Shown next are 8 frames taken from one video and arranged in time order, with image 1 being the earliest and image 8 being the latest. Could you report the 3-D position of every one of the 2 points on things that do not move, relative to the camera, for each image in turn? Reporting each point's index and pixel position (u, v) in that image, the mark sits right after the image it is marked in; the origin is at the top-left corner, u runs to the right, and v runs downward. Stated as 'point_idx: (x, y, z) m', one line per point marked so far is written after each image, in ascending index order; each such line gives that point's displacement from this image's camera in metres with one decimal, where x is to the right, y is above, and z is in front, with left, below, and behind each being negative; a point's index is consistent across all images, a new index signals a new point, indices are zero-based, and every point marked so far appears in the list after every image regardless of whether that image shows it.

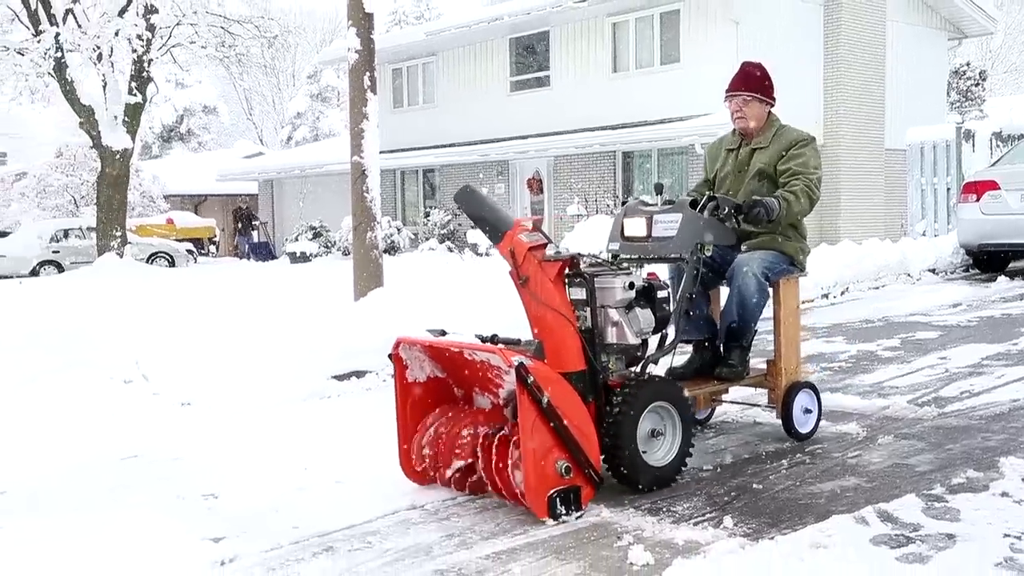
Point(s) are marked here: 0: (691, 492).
0: (+1.2, -1.3, +4.4) m
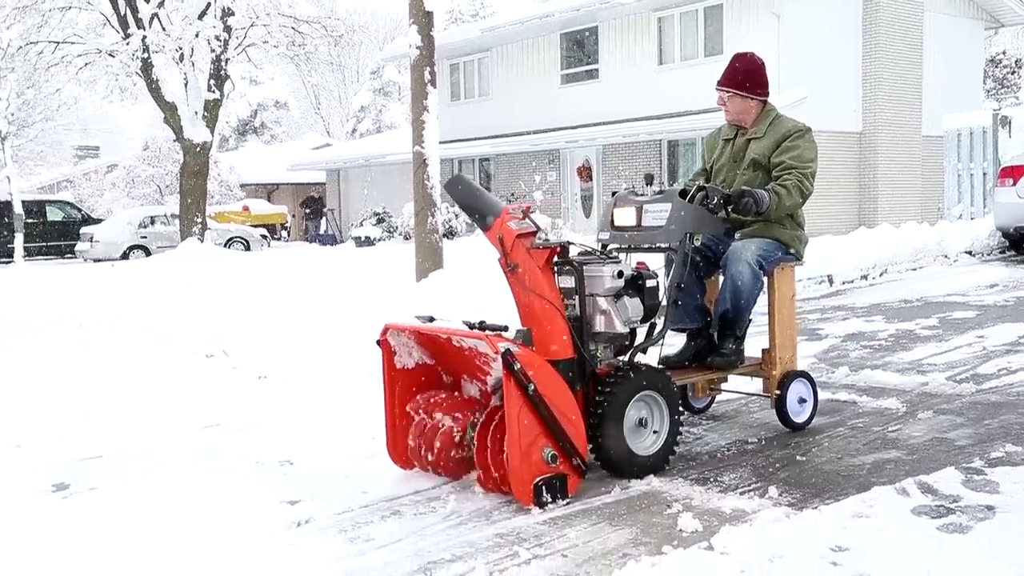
0: (+1.5, -1.2, +4.6) m
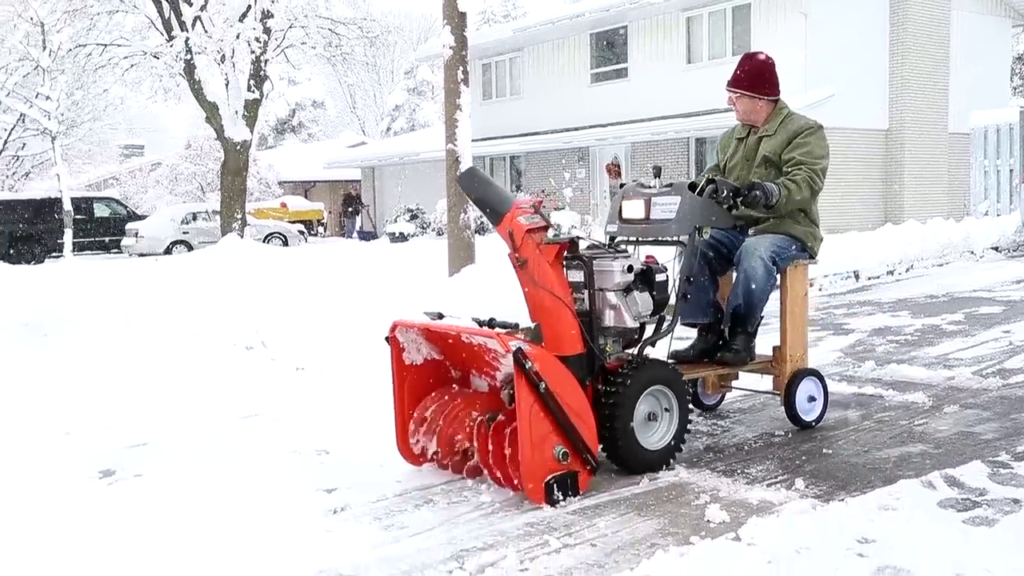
0: (+1.7, -1.1, +4.6) m
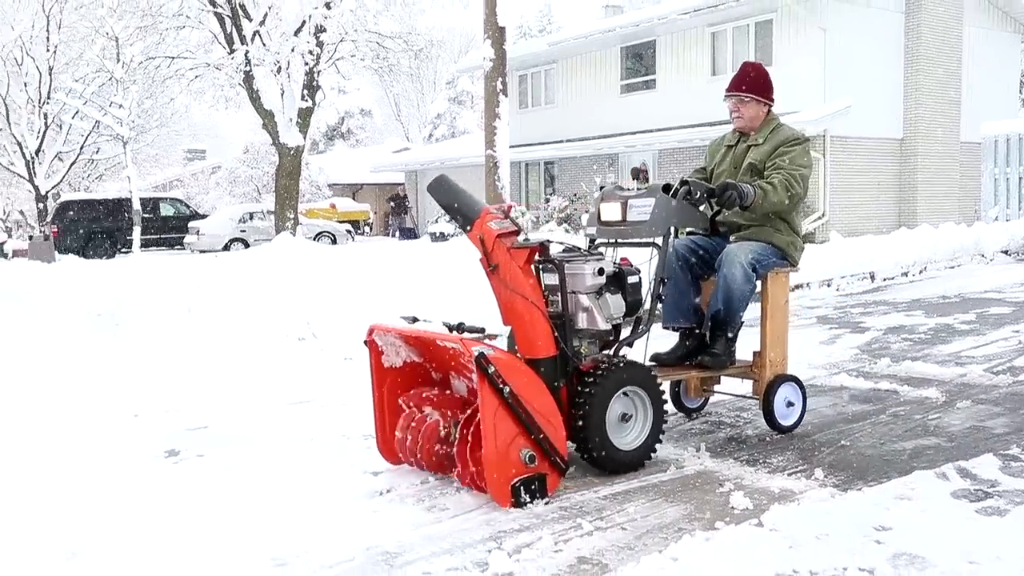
0: (+1.9, -1.1, +4.9) m
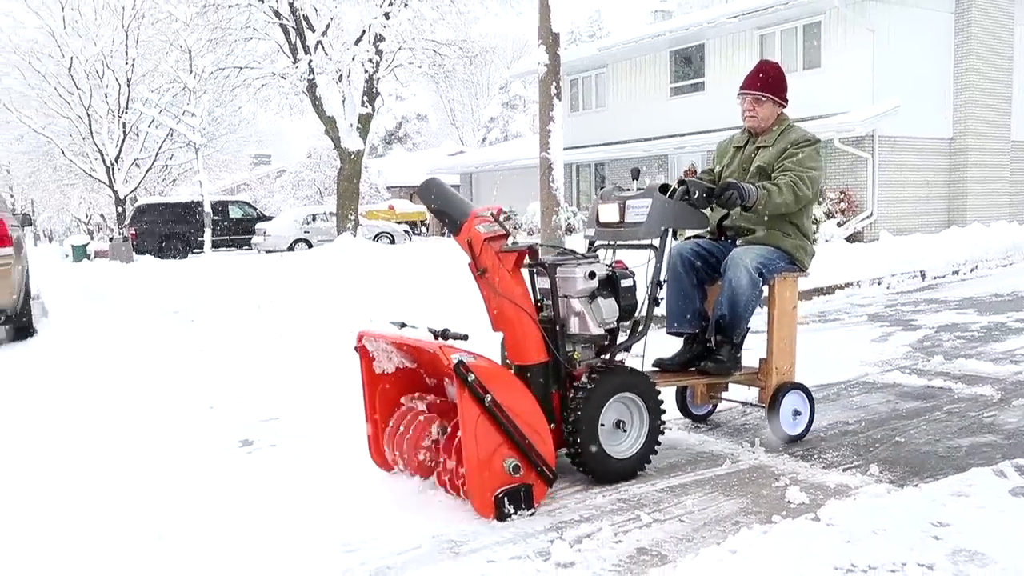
0: (+2.3, -1.1, +4.9) m
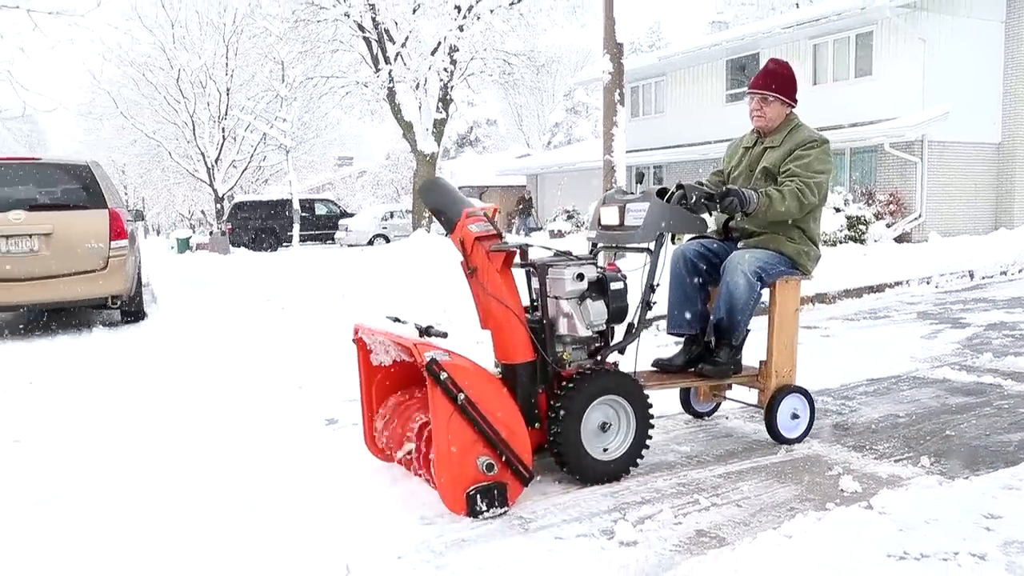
0: (+2.7, -1.1, +5.0) m
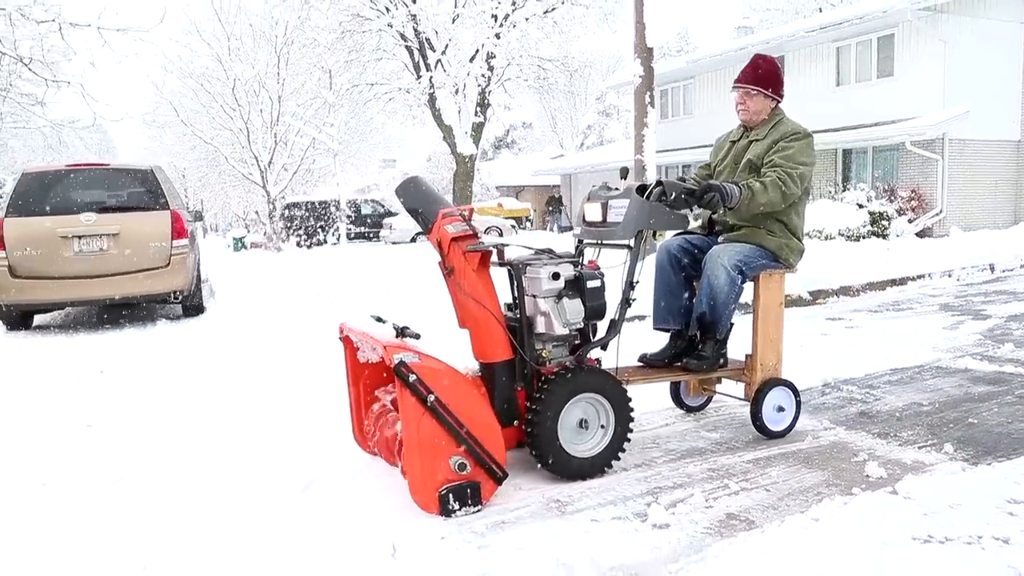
0: (+3.0, -1.1, +5.2) m
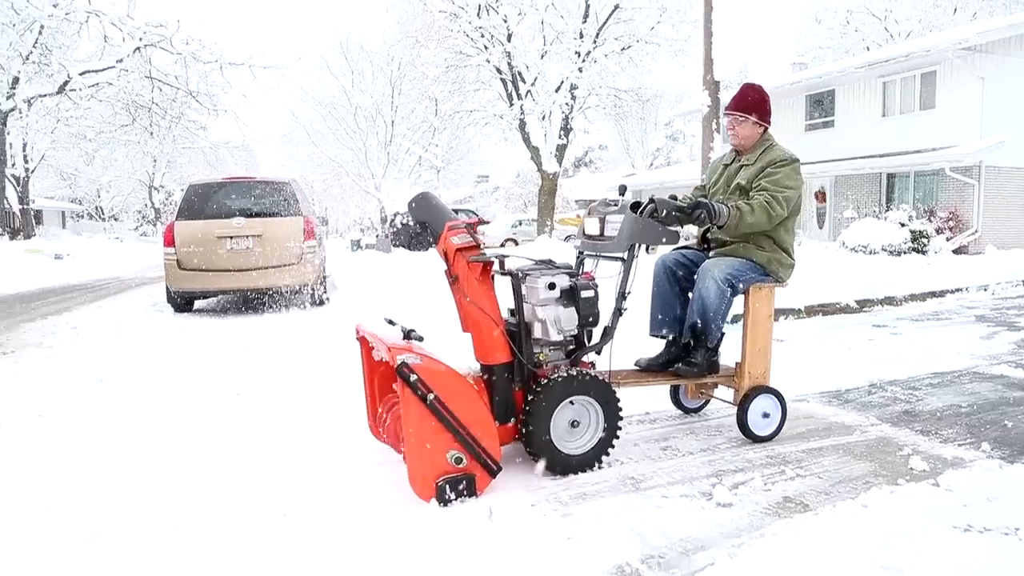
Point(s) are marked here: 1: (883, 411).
0: (+3.6, -1.2, +5.7) m
1: (+3.2, -1.1, +6.0) m
